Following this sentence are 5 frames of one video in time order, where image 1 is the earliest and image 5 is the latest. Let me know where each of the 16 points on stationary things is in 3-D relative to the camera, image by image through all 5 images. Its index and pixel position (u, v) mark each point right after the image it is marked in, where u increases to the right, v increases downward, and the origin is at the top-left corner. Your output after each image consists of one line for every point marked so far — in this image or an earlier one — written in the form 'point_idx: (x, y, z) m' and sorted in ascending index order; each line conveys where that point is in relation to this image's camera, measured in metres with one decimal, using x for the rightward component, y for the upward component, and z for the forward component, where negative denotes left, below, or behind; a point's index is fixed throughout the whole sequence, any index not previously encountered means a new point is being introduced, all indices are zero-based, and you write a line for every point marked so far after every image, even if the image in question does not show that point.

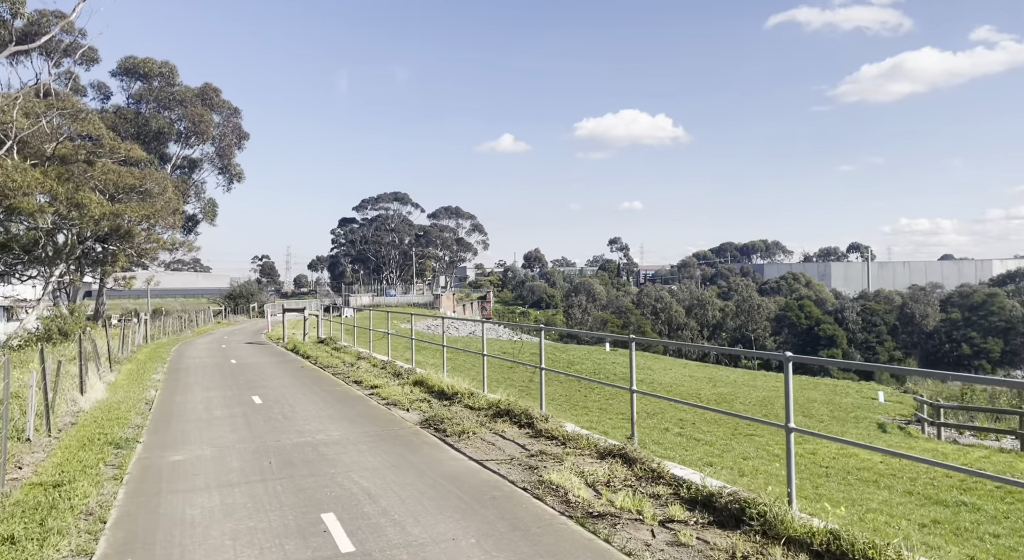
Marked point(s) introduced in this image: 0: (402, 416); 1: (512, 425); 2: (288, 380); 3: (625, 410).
0: (-1.4, -1.7, +9.2) m
1: (0.0, -1.5, +7.9) m
2: (-4.0, -1.8, +13.5) m
3: (+2.9, -3.4, +19.3) m
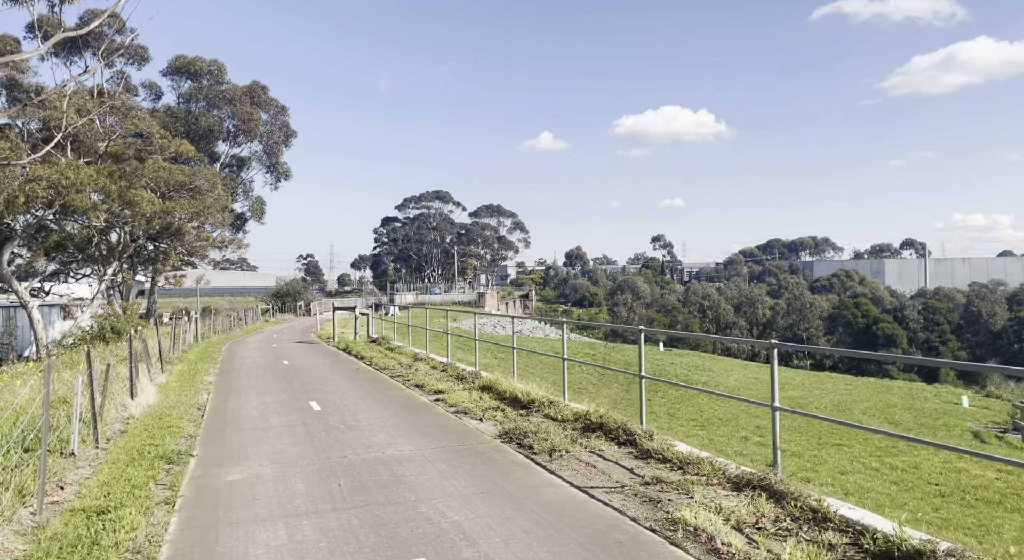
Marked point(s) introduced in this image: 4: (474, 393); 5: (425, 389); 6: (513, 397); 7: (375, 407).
0: (-0.4, -1.7, +8.3) m
1: (+0.9, -1.5, +6.9) m
2: (-2.8, -1.8, +12.7) m
3: (+4.5, -3.3, +18.1) m
4: (-0.5, -1.6, +10.5) m
5: (-1.3, -1.7, +11.5) m
6: (0.0, -1.5, +9.7) m
7: (-1.8, -1.7, +10.0) m
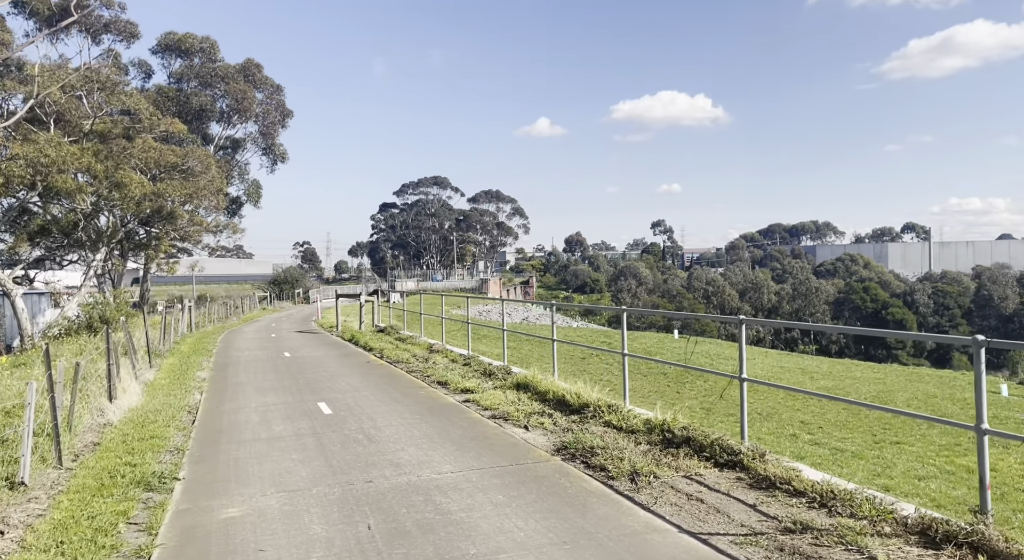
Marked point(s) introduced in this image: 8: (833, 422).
0: (+0.1, -1.5, +6.9) m
1: (+1.4, -1.3, +5.4) m
2: (-2.3, -1.5, +11.2) m
3: (+4.9, -2.9, +16.7) m
4: (0.0, -1.4, +9.1) m
5: (-0.8, -1.5, +10.1) m
6: (+0.5, -1.3, +8.2) m
7: (-1.3, -1.5, +8.5) m
8: (+6.9, -3.0, +15.9) m
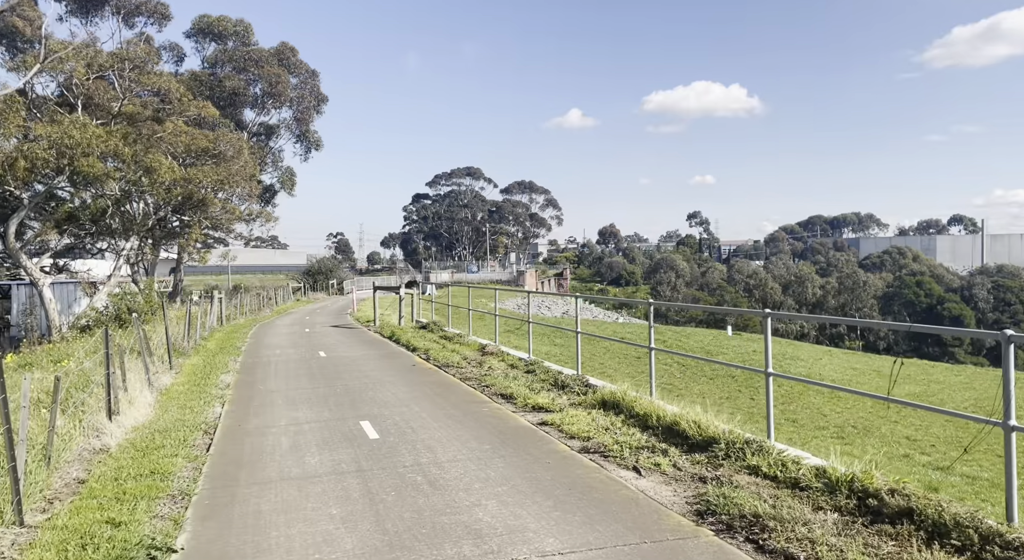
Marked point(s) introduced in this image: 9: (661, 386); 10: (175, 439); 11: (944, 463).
0: (+0.9, -1.4, +5.0) m
1: (+2.1, -1.3, +3.6) m
2: (-1.4, -1.4, +9.5) m
3: (+6.1, -2.8, +14.7) m
4: (+0.8, -1.3, +7.3) m
5: (+0.1, -1.4, +8.3) m
6: (+1.3, -1.3, +6.4) m
7: (-0.5, -1.4, +6.8) m
8: (+8.0, -2.9, +13.8) m
9: (+3.7, -2.6, +18.3) m
10: (-3.2, -1.5, +7.1) m
11: (+6.9, -2.9, +11.9) m
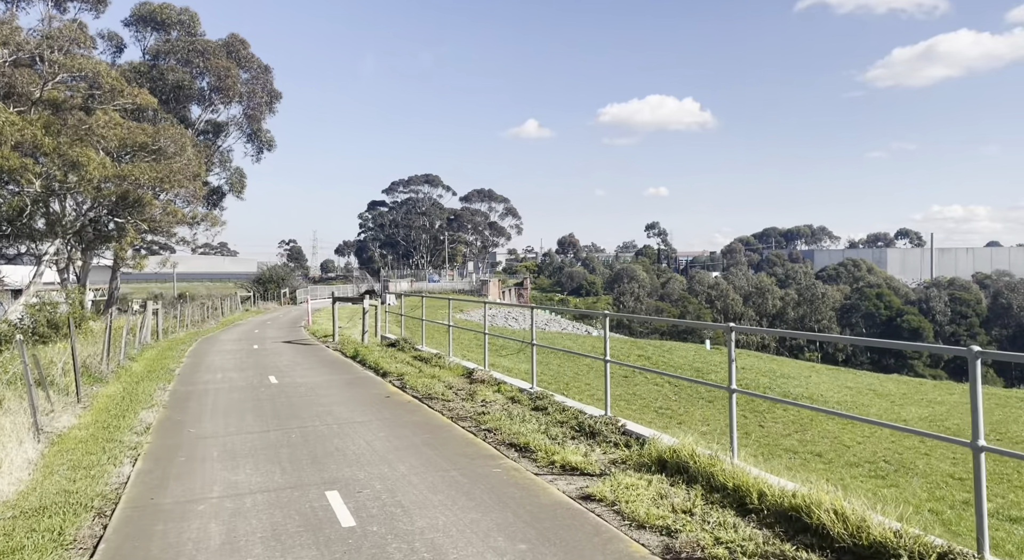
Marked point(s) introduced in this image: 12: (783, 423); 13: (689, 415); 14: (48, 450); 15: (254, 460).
0: (+1.2, -1.5, +3.0) m
1: (+2.6, -1.4, +1.6) m
2: (-1.3, -1.5, +7.3) m
3: (+5.9, -3.0, +12.9) m
4: (+1.0, -1.4, +5.2) m
5: (+0.2, -1.5, +6.2) m
6: (+1.6, -1.4, +4.4) m
7: (-0.2, -1.5, +4.6) m
8: (+7.8, -3.2, +12.2) m
9: (+3.2, -2.9, +16.4) m
10: (-3.0, -1.6, +4.8) m
11: (+6.8, -3.1, +10.1) m
12: (+5.7, -3.0, +15.7) m
13: (+3.9, -2.9, +16.2) m
14: (-4.4, -1.6, +7.0) m
15: (-2.3, -1.6, +6.6) m
